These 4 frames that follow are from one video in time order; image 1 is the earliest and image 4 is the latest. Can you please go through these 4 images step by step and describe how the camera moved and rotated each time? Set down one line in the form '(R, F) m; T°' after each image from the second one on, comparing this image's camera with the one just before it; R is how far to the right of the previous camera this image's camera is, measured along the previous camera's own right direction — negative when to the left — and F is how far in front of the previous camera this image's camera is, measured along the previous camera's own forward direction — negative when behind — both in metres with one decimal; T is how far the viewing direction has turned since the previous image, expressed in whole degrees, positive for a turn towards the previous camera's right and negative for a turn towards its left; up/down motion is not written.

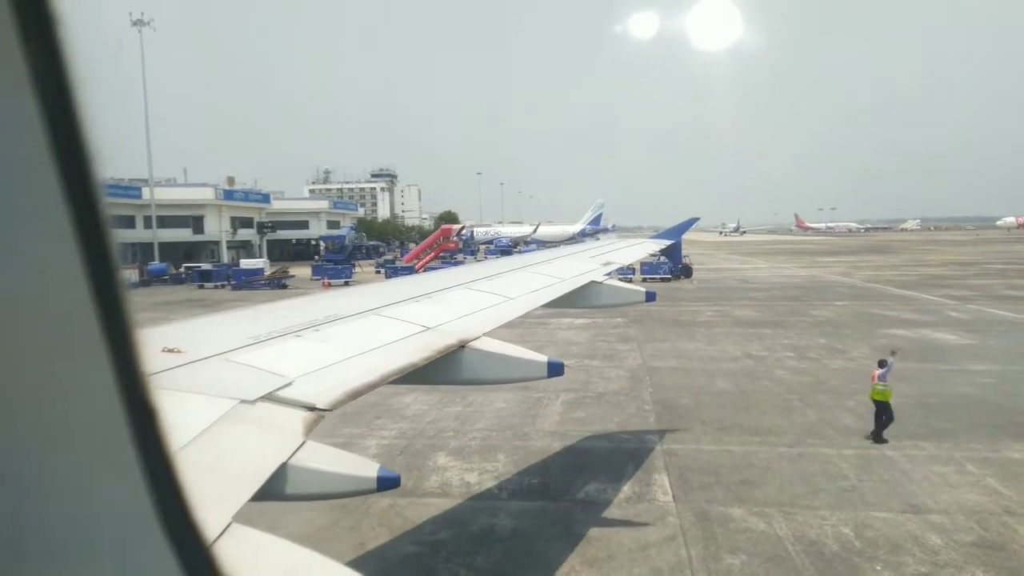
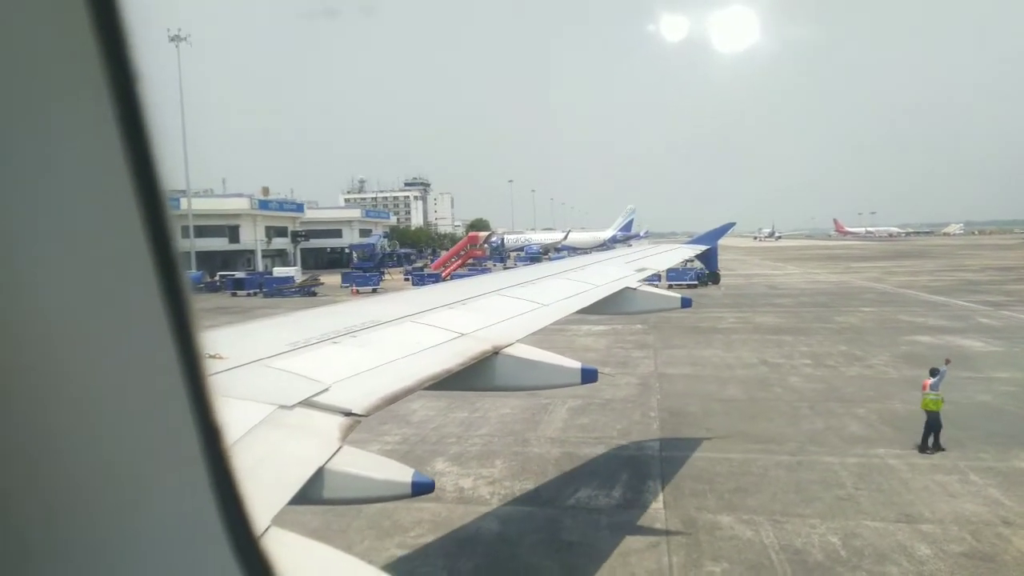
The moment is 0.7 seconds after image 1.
(+0.5, -0.1) m; -3°
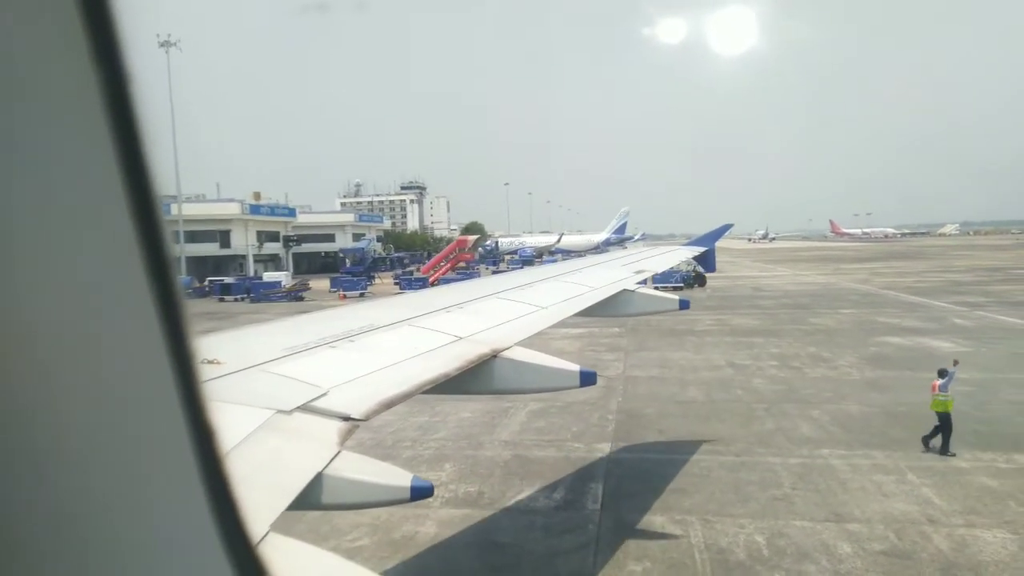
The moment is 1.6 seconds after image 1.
(+0.7, -0.1) m; 0°
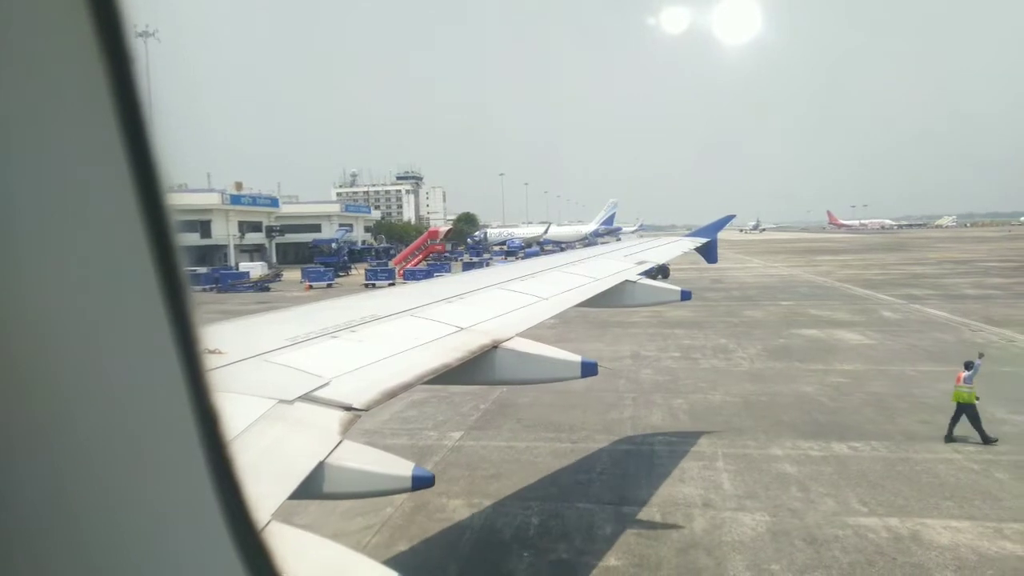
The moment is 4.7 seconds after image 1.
(+2.2, -0.3) m; 0°
